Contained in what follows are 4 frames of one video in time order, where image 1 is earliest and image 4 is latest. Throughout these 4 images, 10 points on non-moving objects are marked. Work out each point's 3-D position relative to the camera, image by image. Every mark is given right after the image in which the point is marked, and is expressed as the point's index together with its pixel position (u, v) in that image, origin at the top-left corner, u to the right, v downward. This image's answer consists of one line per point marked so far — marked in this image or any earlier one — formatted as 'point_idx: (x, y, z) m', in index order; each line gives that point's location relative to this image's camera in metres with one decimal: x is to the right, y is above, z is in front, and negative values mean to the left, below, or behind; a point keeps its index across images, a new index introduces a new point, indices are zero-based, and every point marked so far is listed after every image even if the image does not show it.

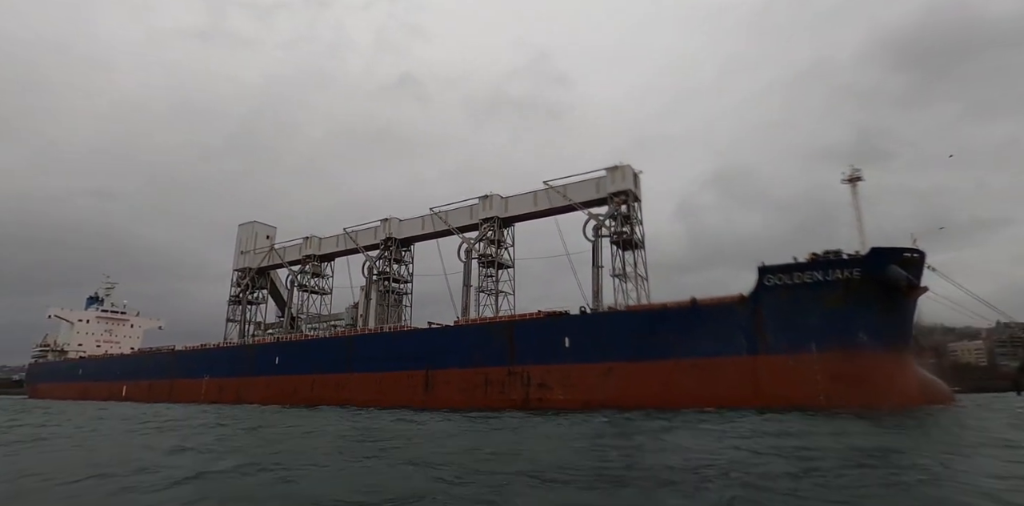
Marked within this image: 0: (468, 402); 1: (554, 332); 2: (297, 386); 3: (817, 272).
0: (-1.3, -4.2, +15.9) m
1: (+1.1, -2.1, +15.1) m
2: (-7.7, -4.7, +19.8) m
3: (+7.3, -0.5, +13.2) m
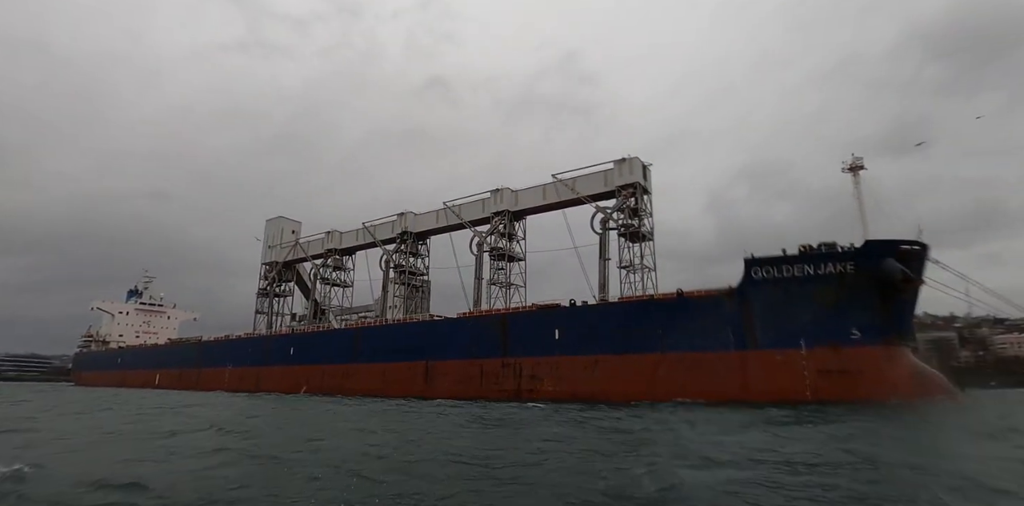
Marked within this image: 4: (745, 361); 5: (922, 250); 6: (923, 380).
0: (-1.5, -4.1, +16.3) m
1: (+0.9, -2.0, +15.2) m
2: (-7.6, -4.6, +20.6) m
3: (+6.9, -0.3, +13.0) m
4: (+5.4, -2.5, +13.0) m
5: (+9.7, +0.1, +13.0) m
6: (+9.5, -2.9, +12.9) m
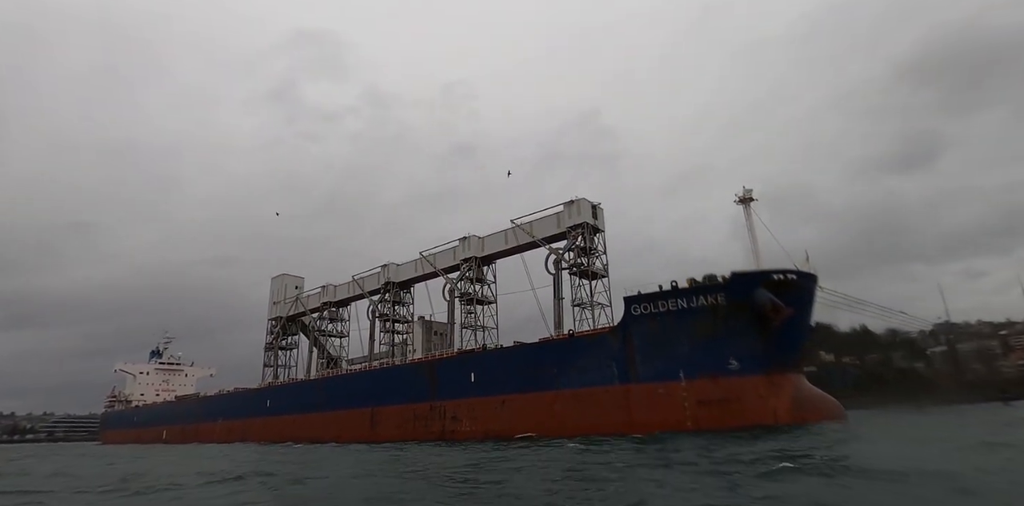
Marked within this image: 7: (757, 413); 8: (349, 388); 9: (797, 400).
0: (-3.5, -5.7, +17.5) m
1: (-1.4, -3.4, +16.4) m
2: (-9.2, -6.9, +22.2) m
3: (+4.3, -1.2, +13.8) m
4: (+3.0, -3.5, +13.8) m
5: (+7.0, -0.6, +13.6) m
6: (+7.0, -3.6, +13.4) m
7: (+5.8, -3.8, +13.0) m
8: (-5.8, -4.8, +19.7) m
9: (+6.9, -3.5, +13.4) m
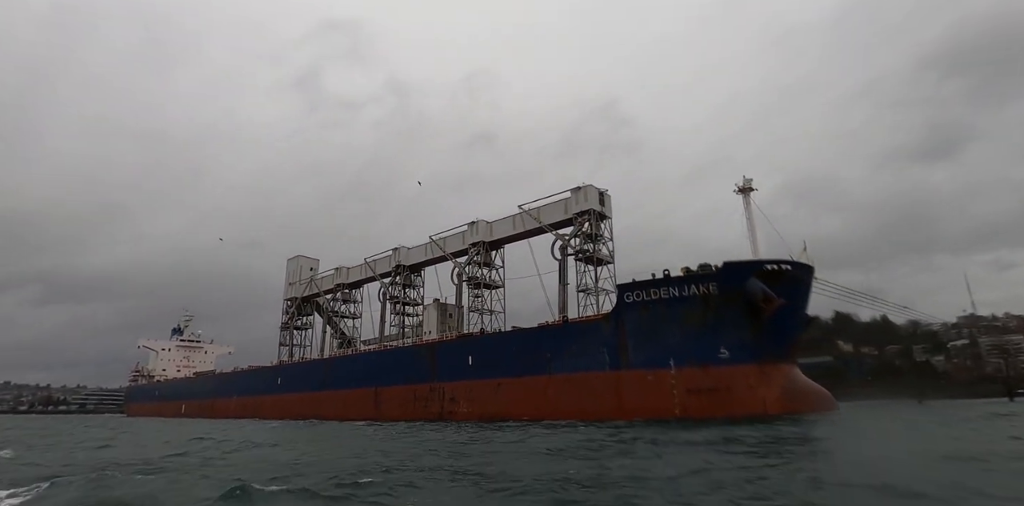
0: (-3.6, -5.2, +18.0) m
1: (-1.5, -3.0, +16.8) m
2: (-9.1, -6.2, +23.0) m
3: (+4.1, -0.9, +13.9) m
4: (+2.8, -3.2, +14.0) m
5: (+6.9, -0.4, +13.6) m
6: (+6.8, -3.4, +13.5) m
7: (+5.6, -3.5, +13.2) m
8: (-5.7, -4.2, +20.3) m
9: (+6.7, -3.3, +13.5) m
